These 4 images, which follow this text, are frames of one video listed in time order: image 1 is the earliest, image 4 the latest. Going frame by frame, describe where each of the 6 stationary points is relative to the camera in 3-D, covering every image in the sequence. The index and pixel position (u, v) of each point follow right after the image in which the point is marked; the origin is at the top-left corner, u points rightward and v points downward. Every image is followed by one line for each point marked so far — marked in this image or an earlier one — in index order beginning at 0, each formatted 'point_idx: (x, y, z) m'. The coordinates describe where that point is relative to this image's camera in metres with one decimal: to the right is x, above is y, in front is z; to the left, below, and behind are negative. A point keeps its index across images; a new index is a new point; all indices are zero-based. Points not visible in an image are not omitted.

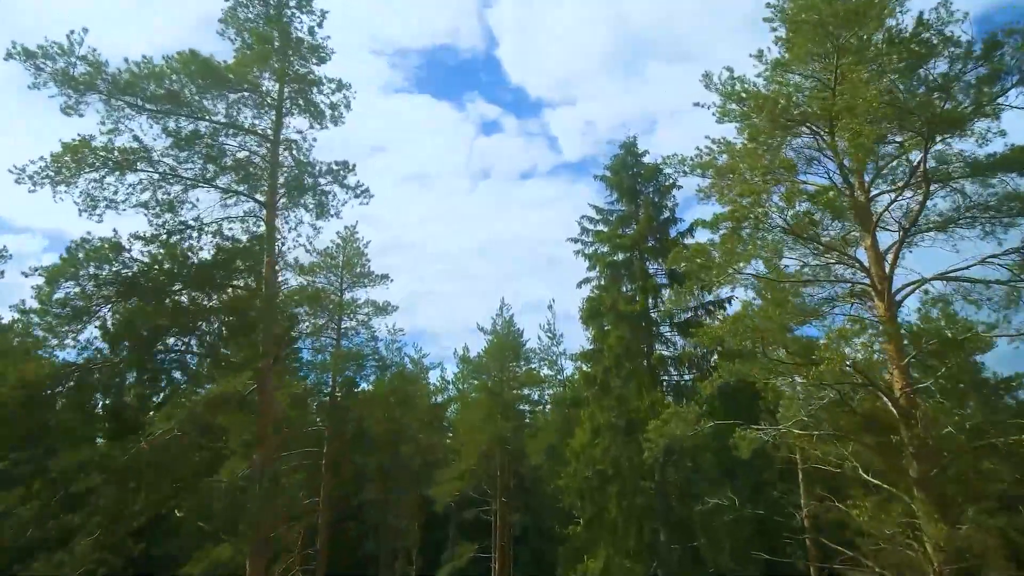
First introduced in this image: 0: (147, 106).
0: (-6.5, +3.3, +13.6) m
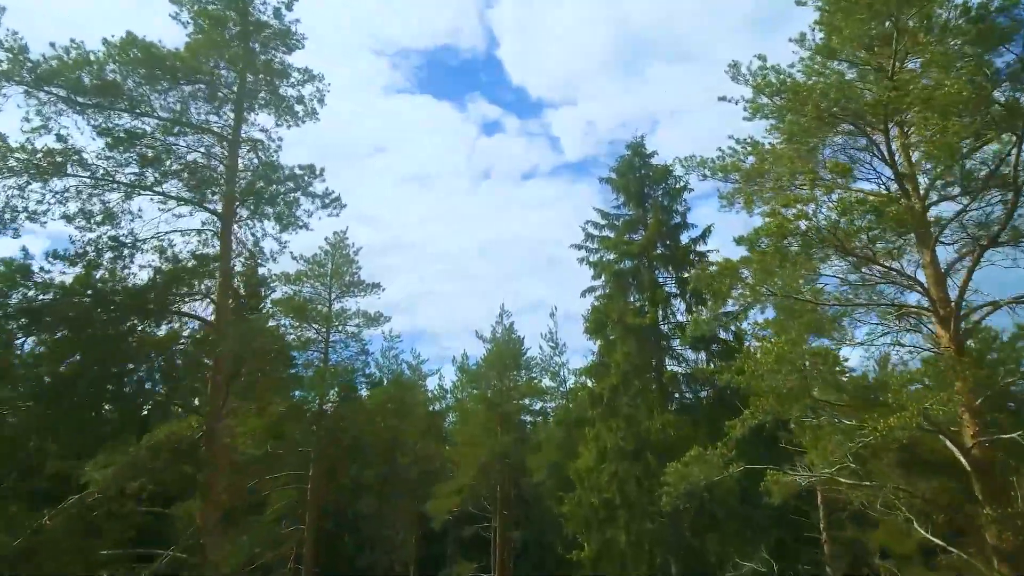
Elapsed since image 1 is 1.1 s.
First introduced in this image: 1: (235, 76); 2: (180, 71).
0: (-6.6, +2.9, +11.6) m
1: (-4.8, +3.6, +13.1) m
2: (-5.3, +3.5, +12.3) m
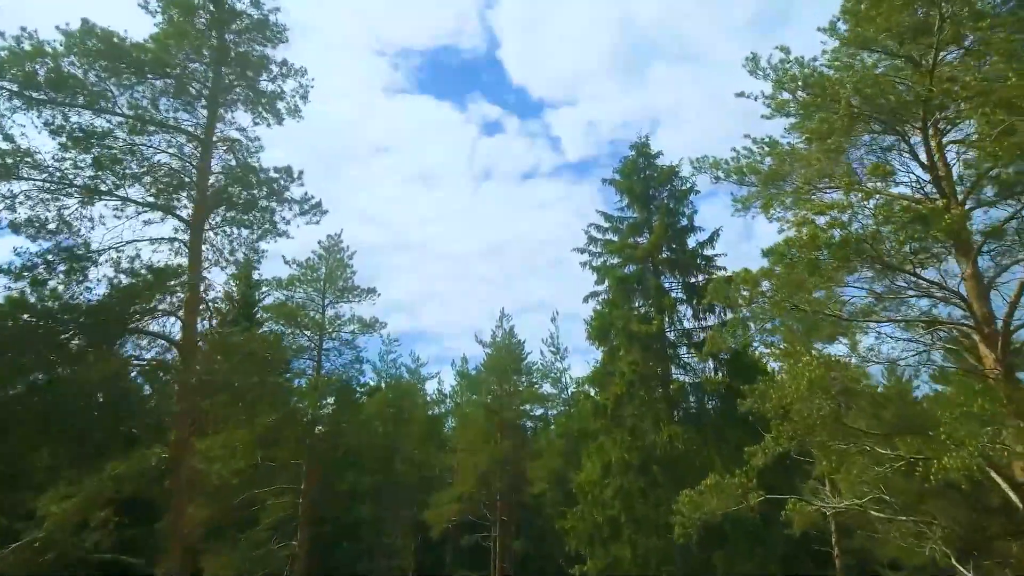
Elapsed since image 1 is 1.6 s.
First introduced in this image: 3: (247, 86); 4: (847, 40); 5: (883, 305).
0: (-6.6, +2.7, +10.5) m
1: (-4.8, +3.4, +12.0) m
2: (-5.4, +3.3, +11.2) m
3: (-4.2, +3.2, +12.2) m
4: (+5.0, +3.7, +11.4) m
5: (+5.7, -0.3, +11.8) m
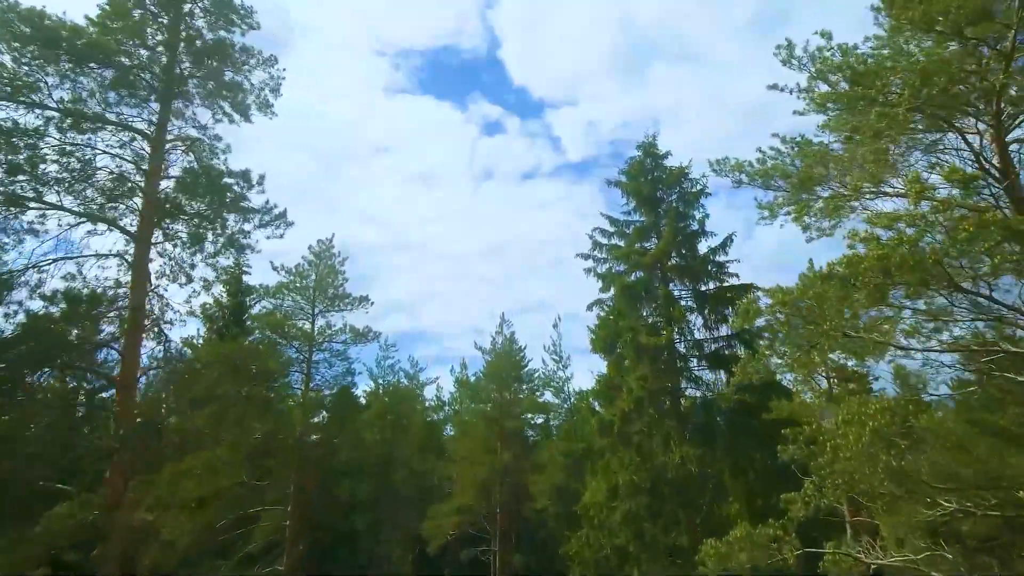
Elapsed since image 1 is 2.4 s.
0: (-6.6, +2.4, +8.9) m
1: (-4.8, +3.1, +10.4) m
2: (-5.4, +3.0, +9.6) m
3: (-4.2, +2.9, +10.6) m
4: (+5.0, +3.4, +9.8) m
5: (+5.7, -0.6, +10.2) m
